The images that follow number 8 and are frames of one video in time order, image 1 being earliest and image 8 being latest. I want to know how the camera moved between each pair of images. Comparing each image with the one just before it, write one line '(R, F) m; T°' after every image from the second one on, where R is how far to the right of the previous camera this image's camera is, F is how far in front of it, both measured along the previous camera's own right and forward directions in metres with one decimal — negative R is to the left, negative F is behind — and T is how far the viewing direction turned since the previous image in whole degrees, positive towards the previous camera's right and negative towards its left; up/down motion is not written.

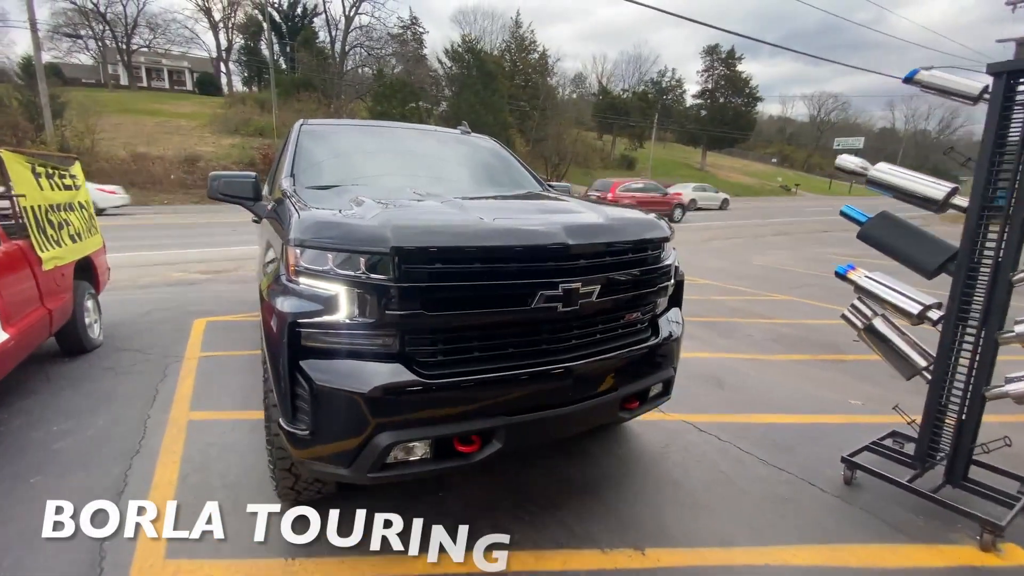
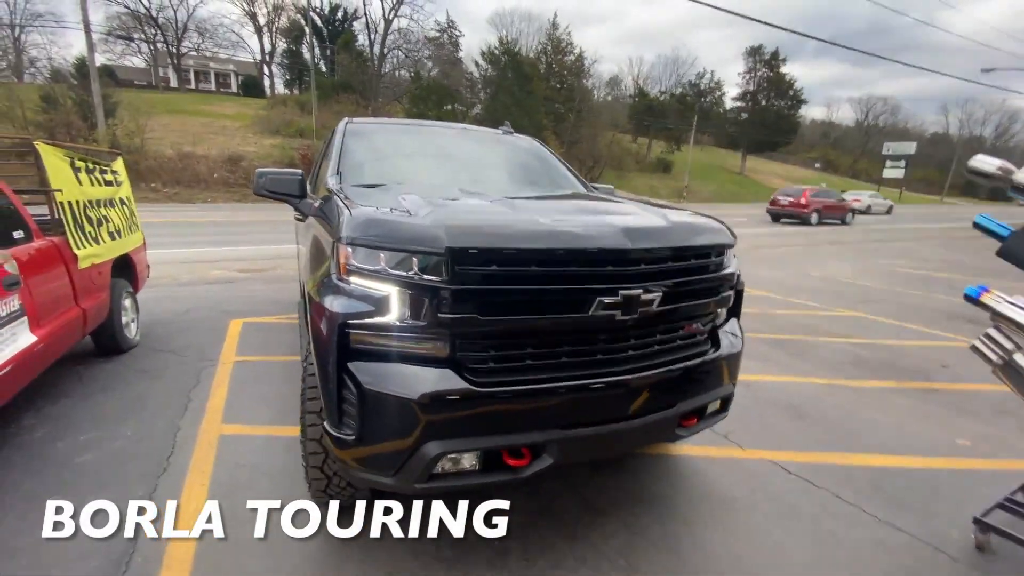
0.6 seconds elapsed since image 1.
(-0.2, +0.3) m; -3°
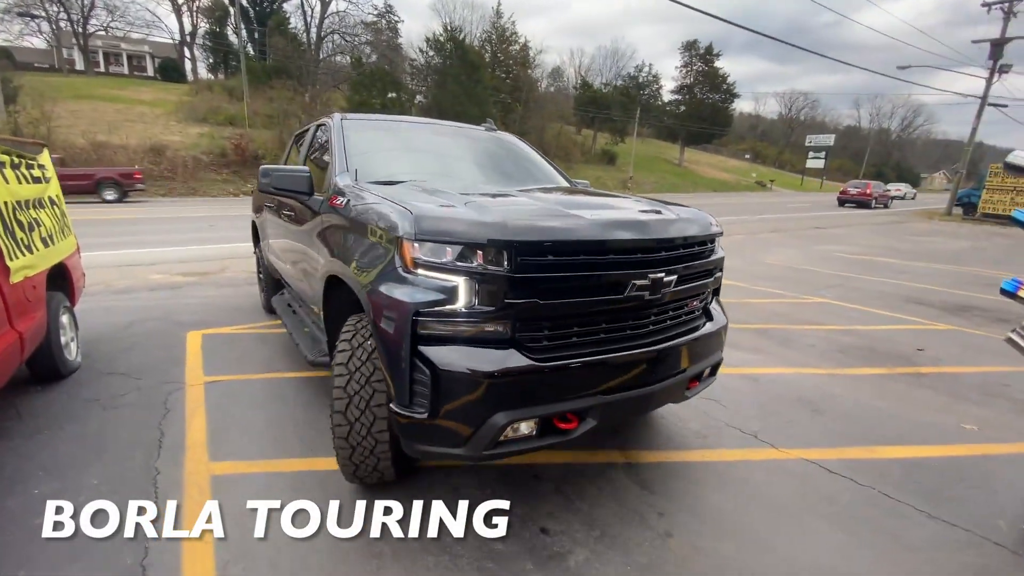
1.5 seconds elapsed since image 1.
(-0.5, +0.3) m; +6°
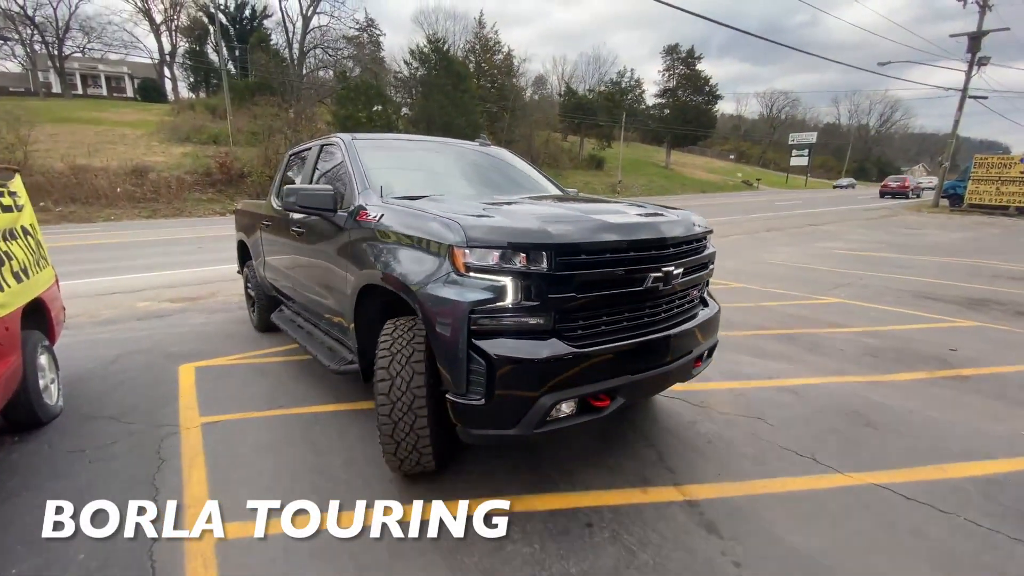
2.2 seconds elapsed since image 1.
(-0.2, +0.3) m; +1°
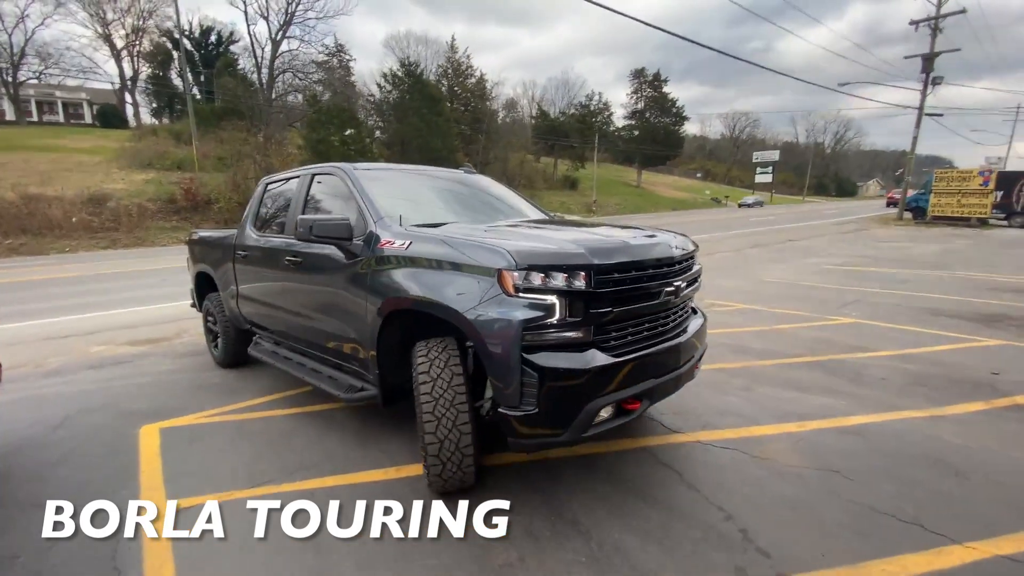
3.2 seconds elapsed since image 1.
(-0.4, +0.5) m; +3°
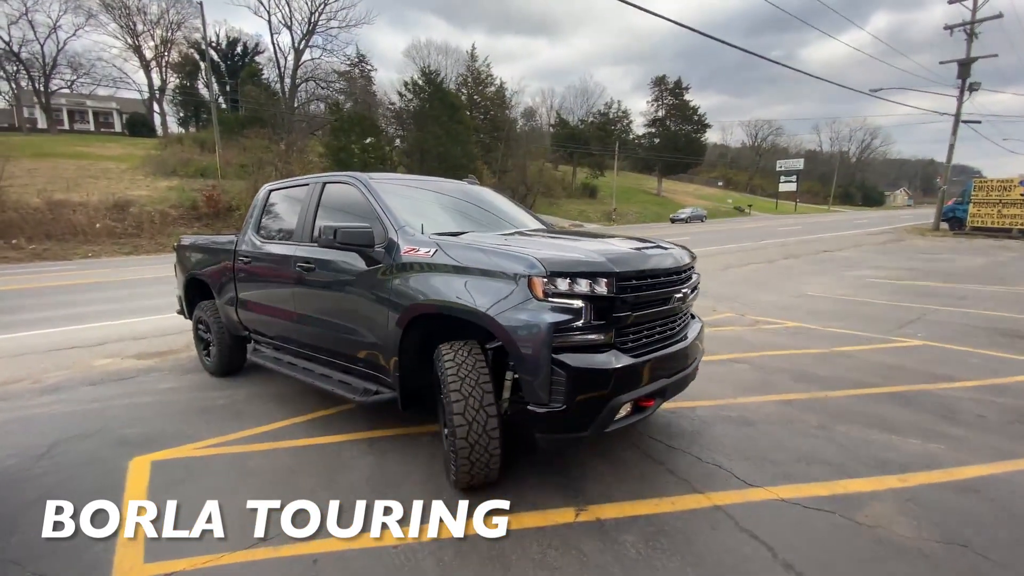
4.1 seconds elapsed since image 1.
(-0.2, +0.5) m; -2°
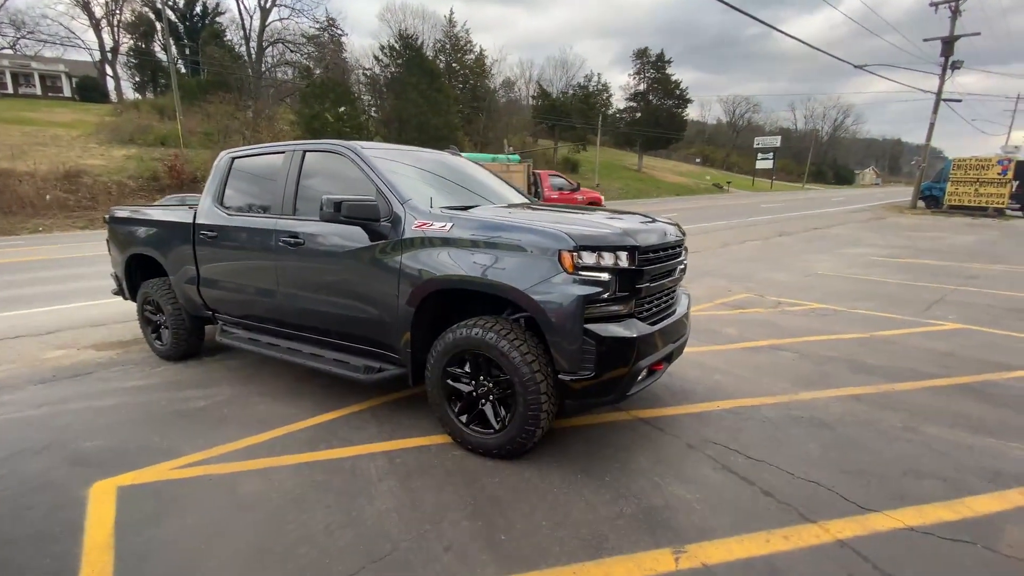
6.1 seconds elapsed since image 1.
(-0.5, +0.6) m; +3°
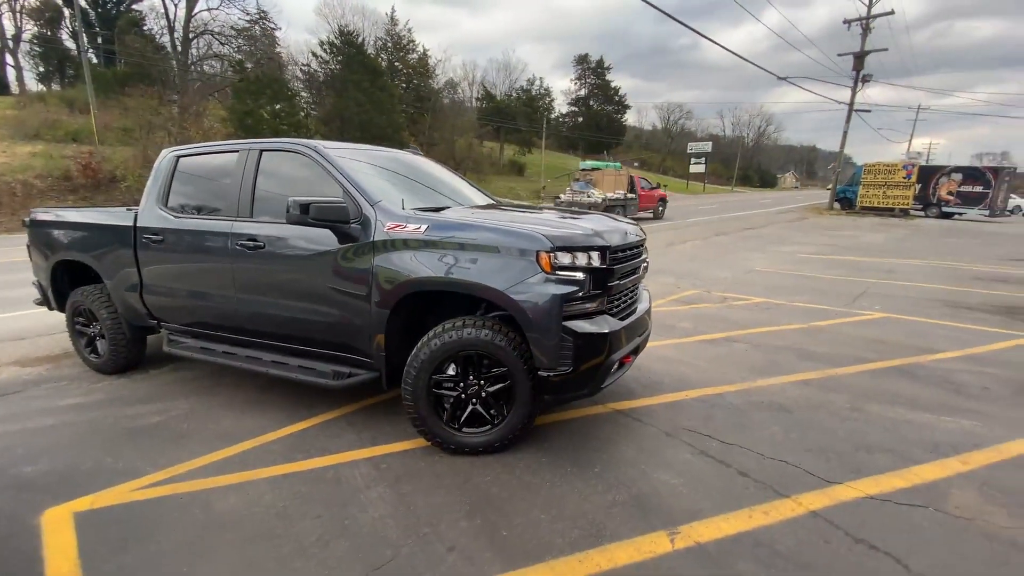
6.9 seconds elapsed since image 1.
(-0.2, 0.0) m; +6°
